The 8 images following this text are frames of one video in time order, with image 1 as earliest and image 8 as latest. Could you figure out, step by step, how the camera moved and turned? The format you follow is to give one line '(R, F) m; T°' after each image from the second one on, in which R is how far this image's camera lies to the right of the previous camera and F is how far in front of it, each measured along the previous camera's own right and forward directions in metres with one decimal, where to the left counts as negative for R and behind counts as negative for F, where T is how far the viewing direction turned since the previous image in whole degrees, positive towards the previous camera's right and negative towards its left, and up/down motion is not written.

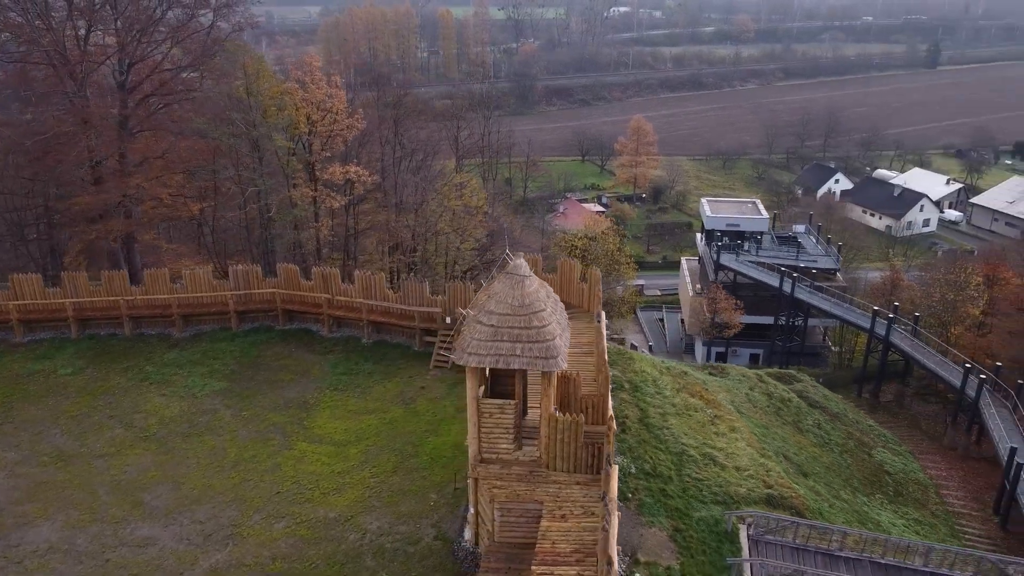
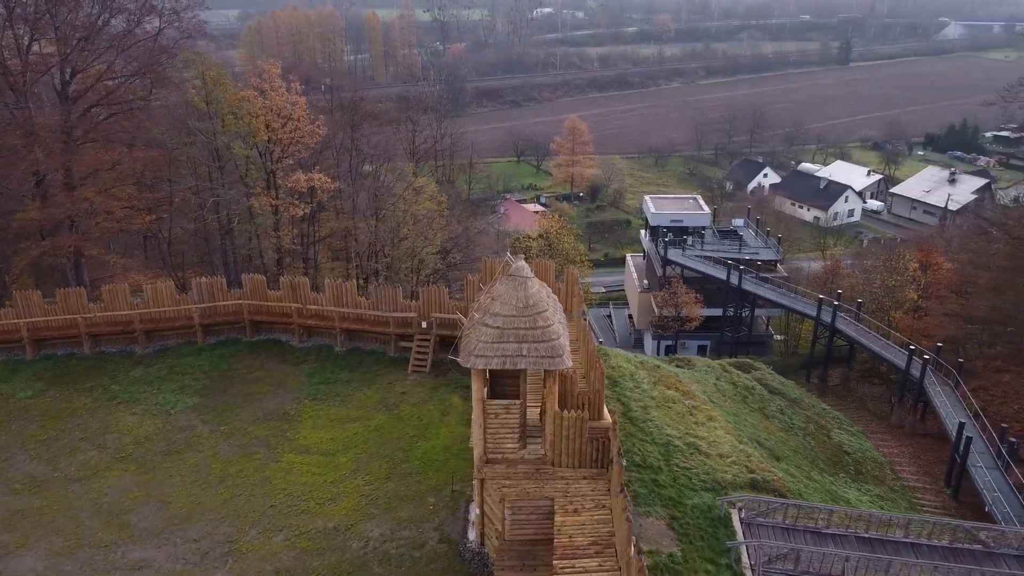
(-1.1, -0.2) m; +5°
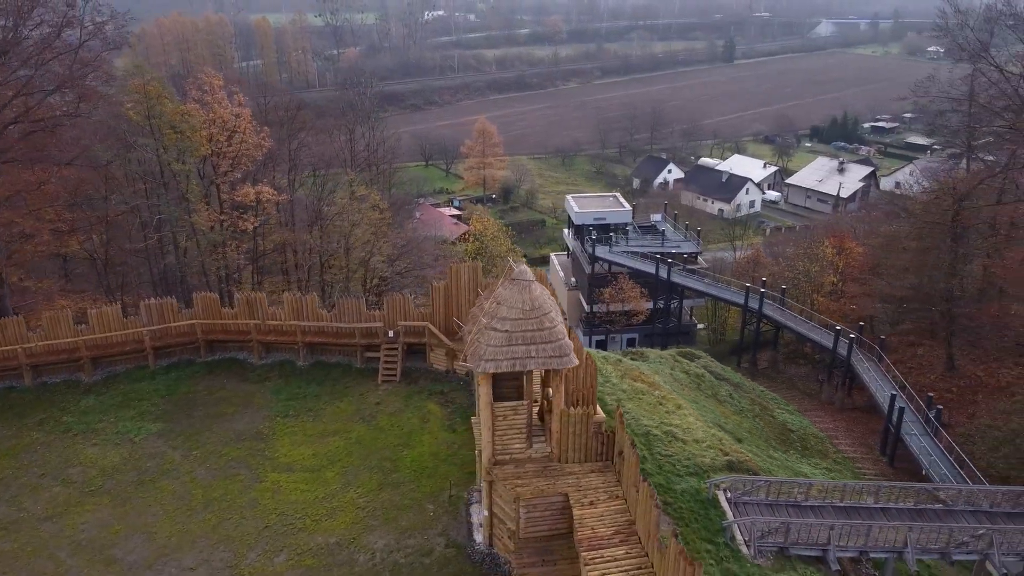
(-1.6, -0.2) m; +7°
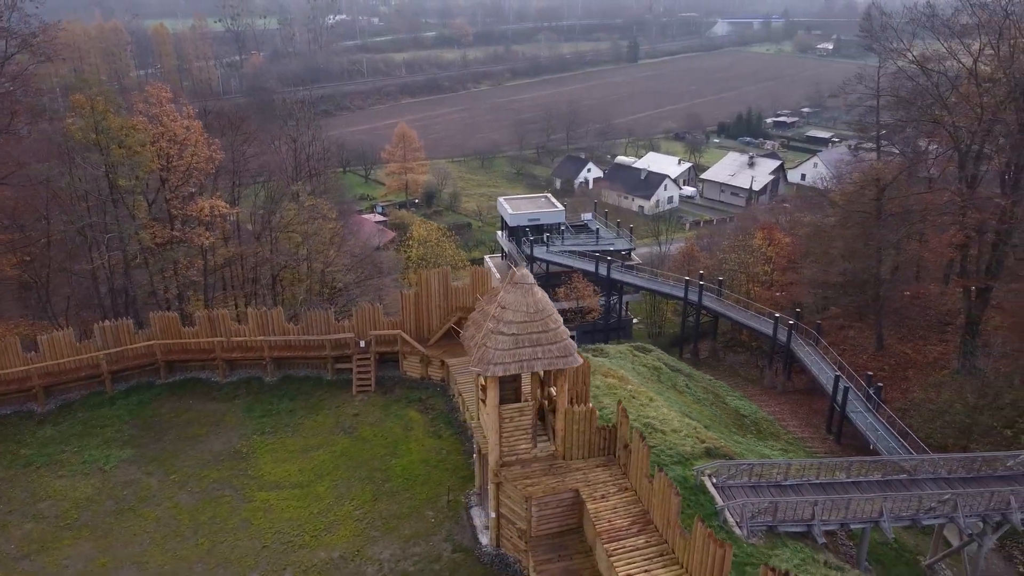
(-1.5, -0.2) m; +6°
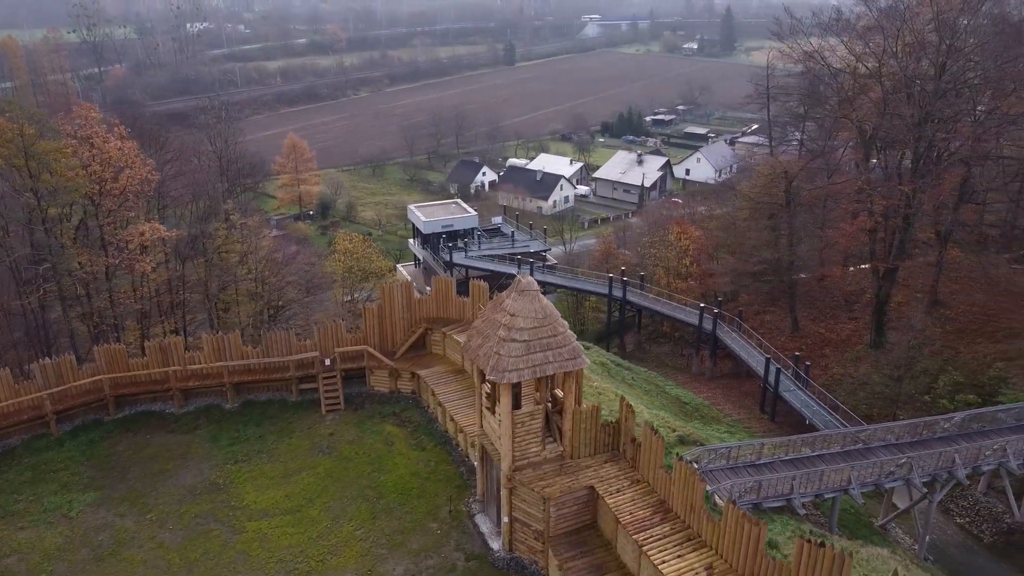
(-2.0, -0.1) m; +8°
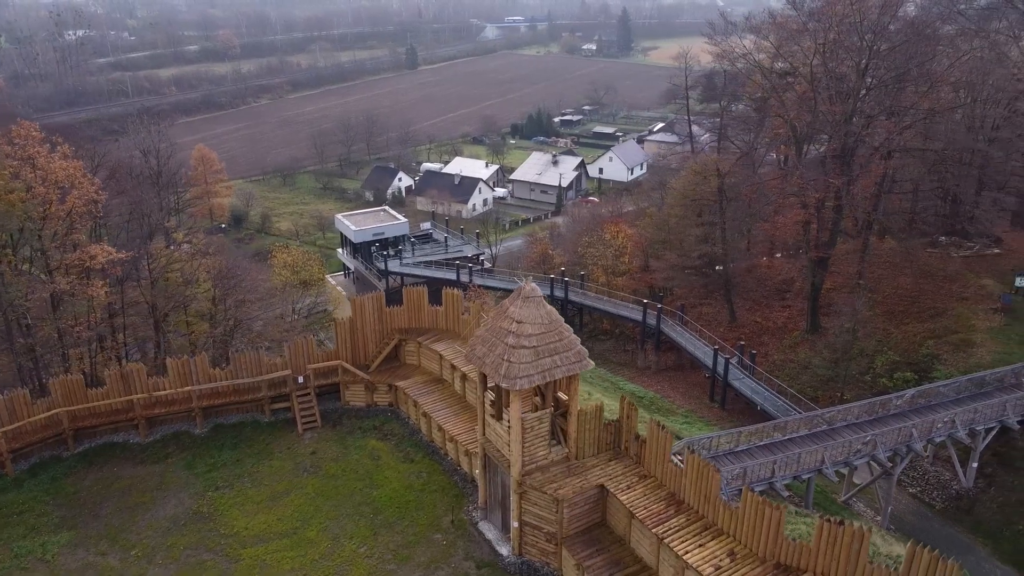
(-1.6, -0.1) m; +7°
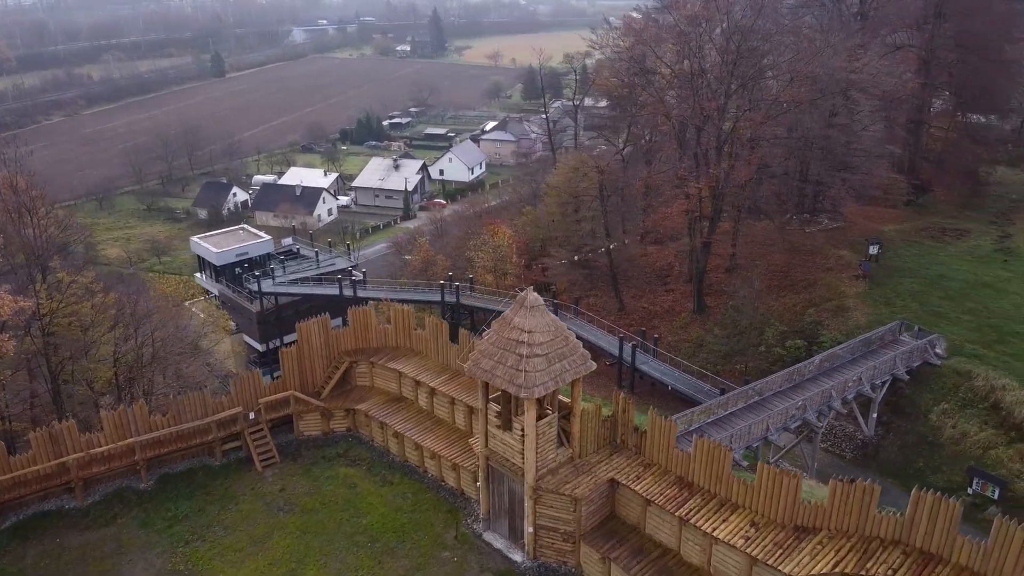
(-3.1, +0.1) m; +12°
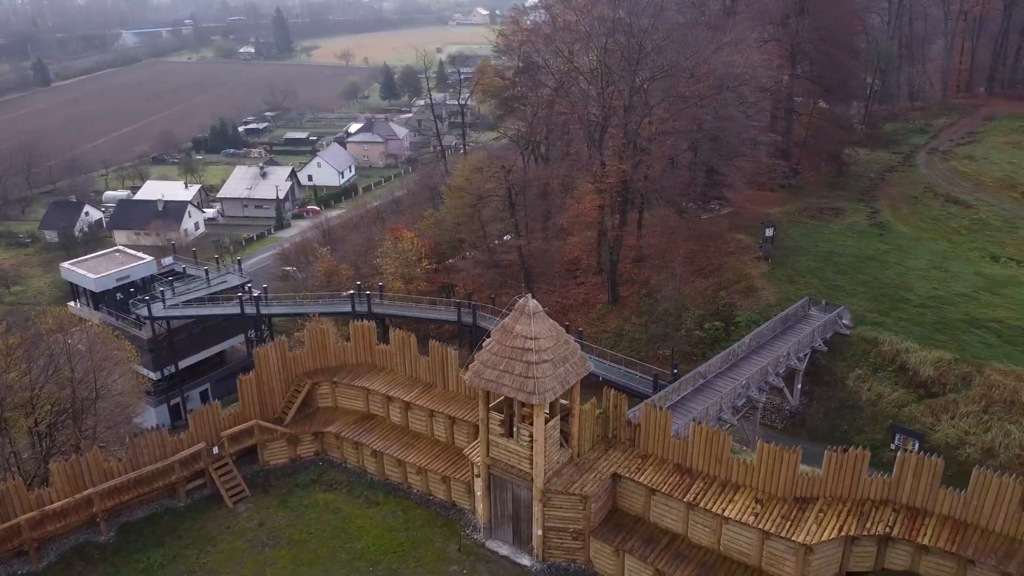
(-2.4, +0.1) m; +10°
